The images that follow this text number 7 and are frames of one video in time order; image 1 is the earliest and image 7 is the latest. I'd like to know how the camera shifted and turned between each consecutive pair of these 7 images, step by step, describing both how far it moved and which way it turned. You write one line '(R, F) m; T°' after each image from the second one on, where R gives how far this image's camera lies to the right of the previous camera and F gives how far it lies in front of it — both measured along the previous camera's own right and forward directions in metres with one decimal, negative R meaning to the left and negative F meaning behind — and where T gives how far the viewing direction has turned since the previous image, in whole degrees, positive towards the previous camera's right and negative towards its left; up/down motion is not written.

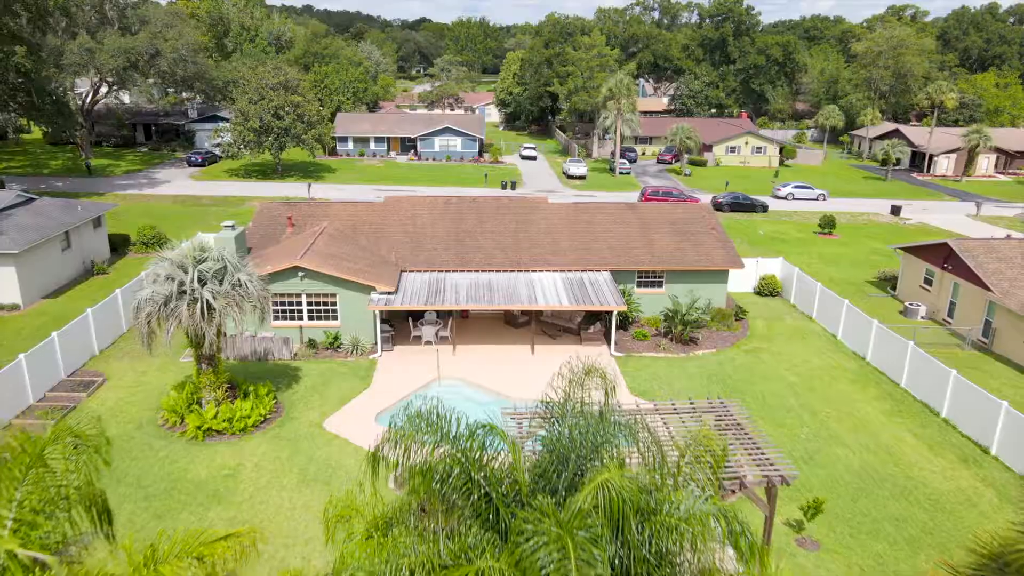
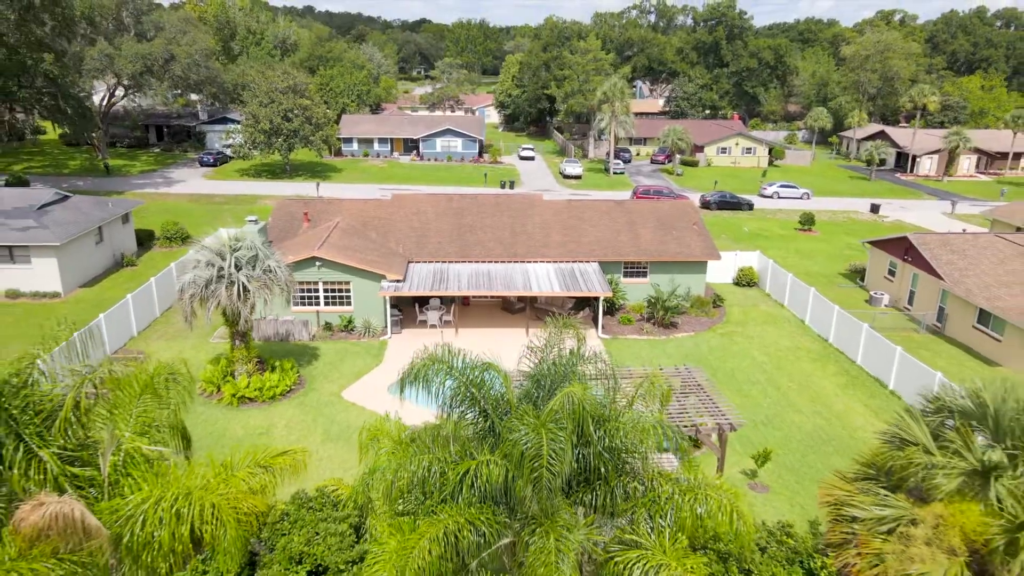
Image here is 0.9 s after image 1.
(+0.1, -2.3) m; 0°
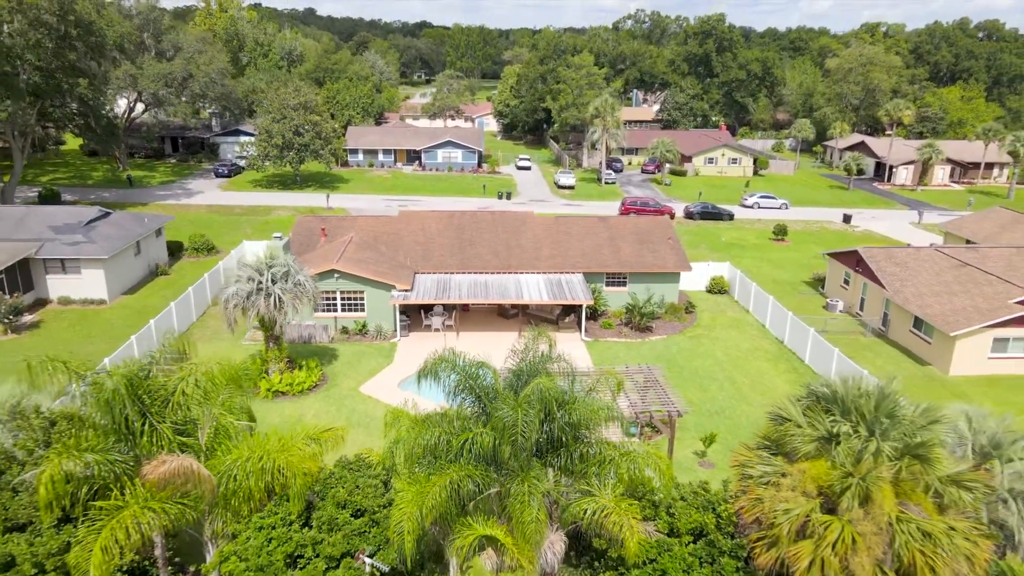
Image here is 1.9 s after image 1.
(+0.2, -3.3) m; 0°
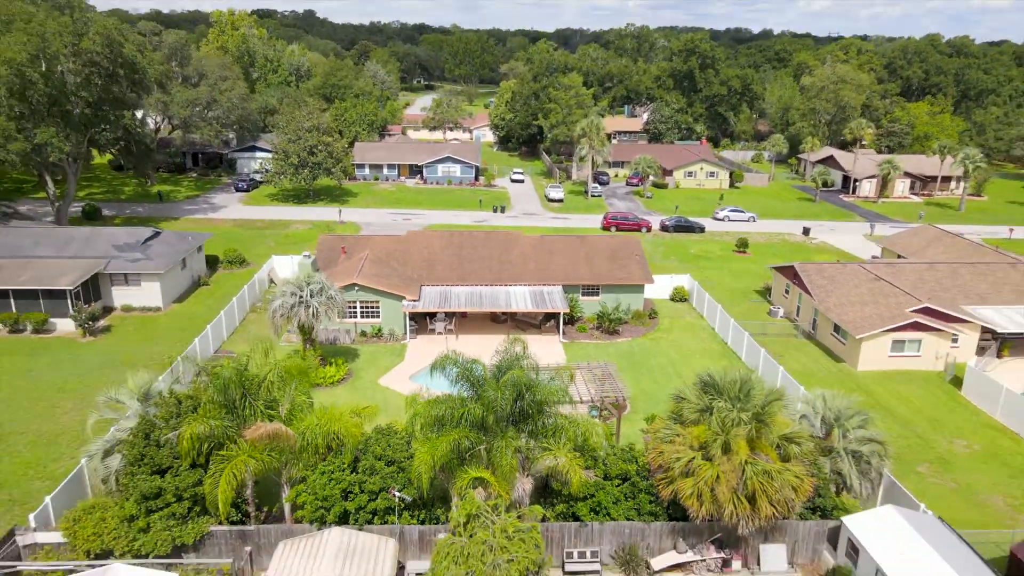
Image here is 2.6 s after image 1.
(+0.4, -5.5) m; 0°
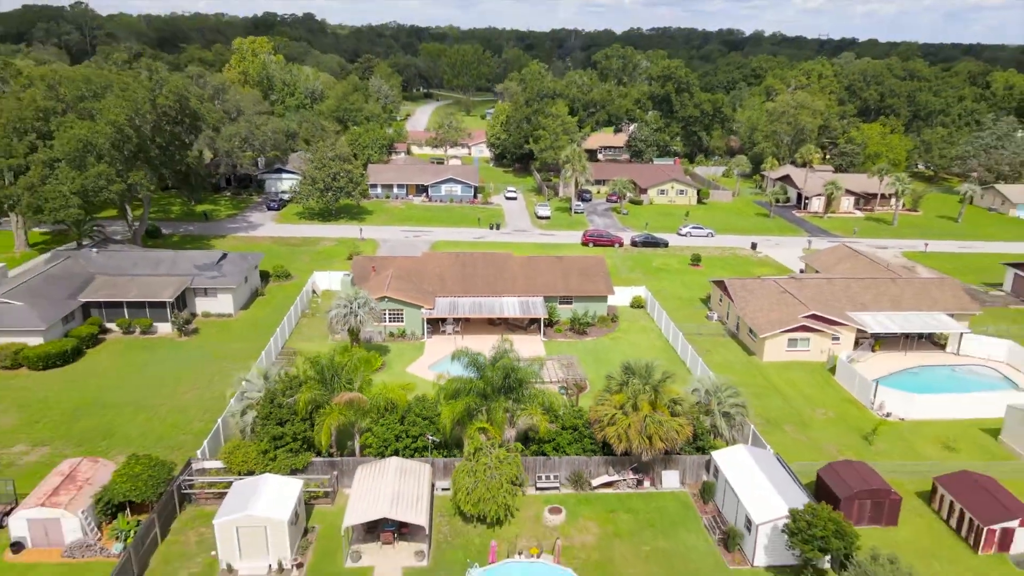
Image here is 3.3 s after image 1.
(+0.2, -10.1) m; 0°
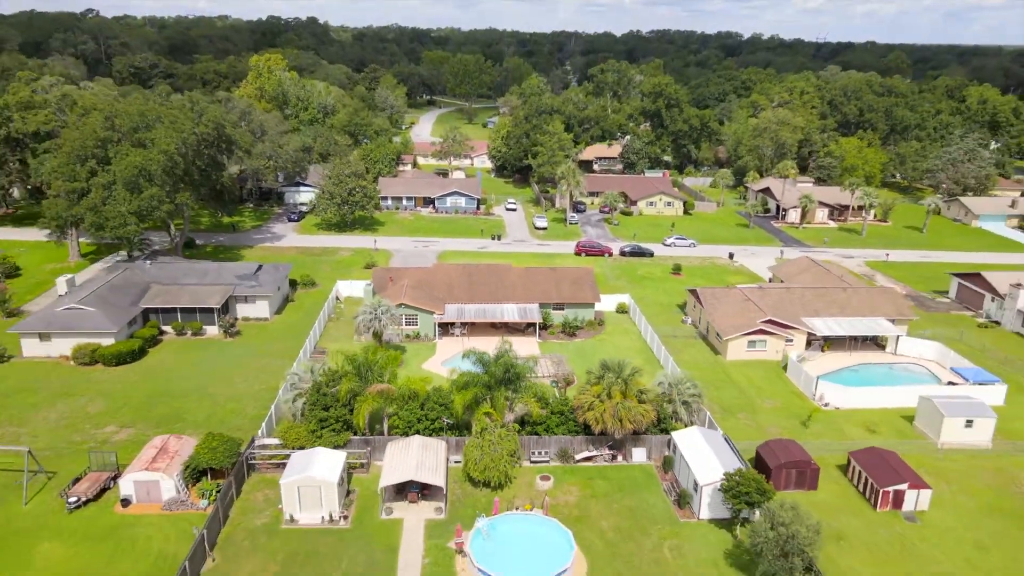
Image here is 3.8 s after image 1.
(+0.1, -6.7) m; 0°
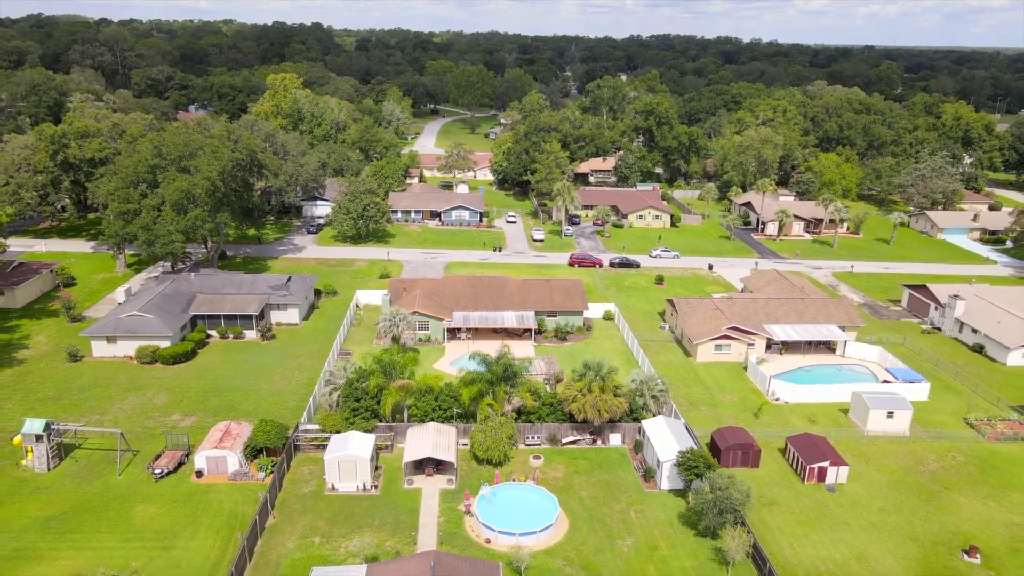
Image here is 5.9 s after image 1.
(+0.1, -7.3) m; 0°
